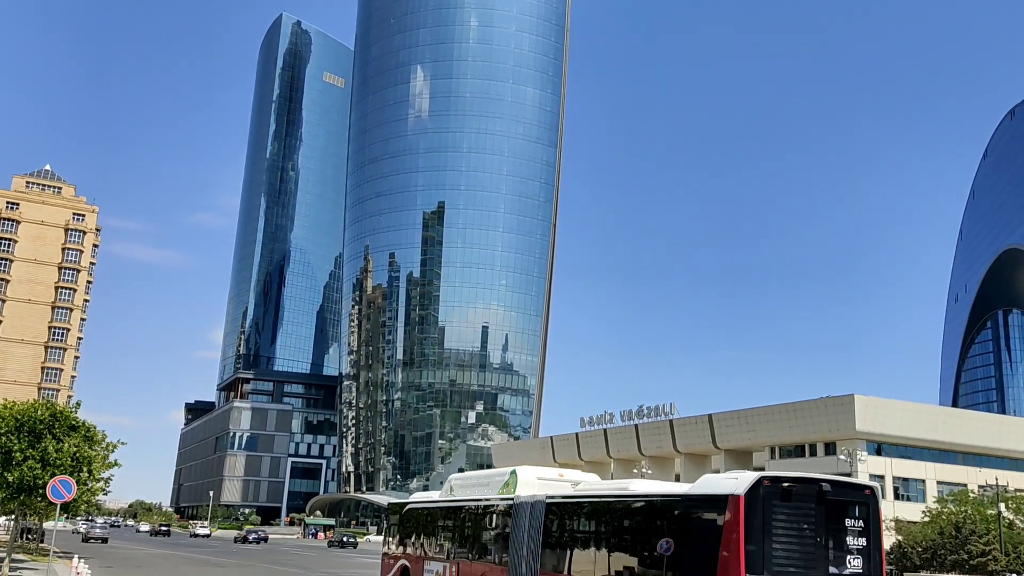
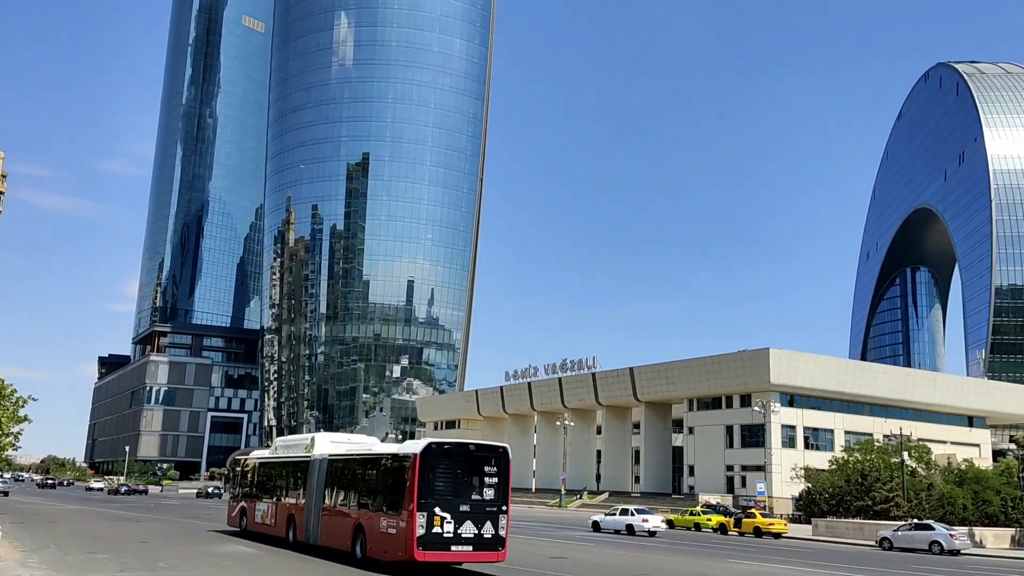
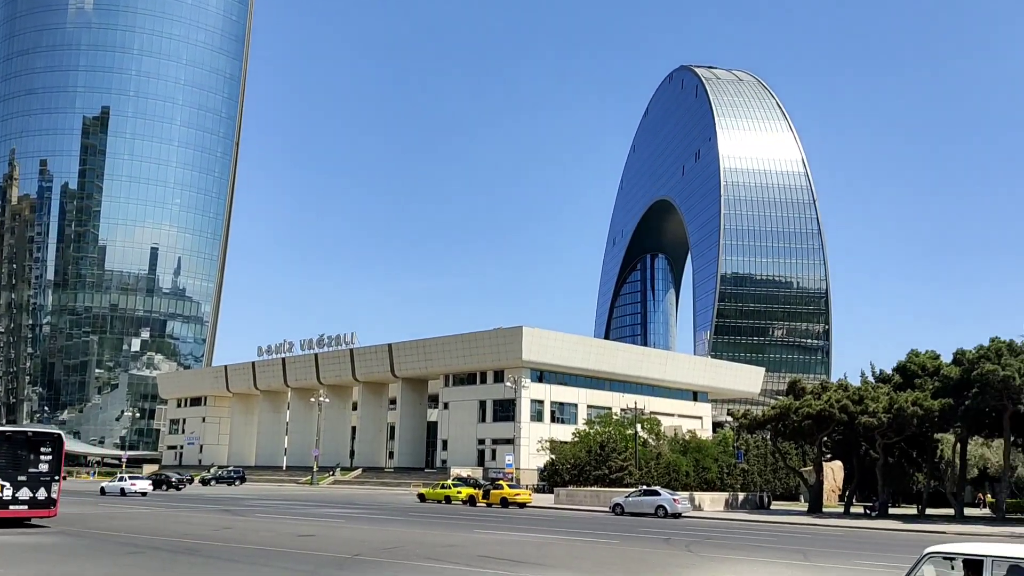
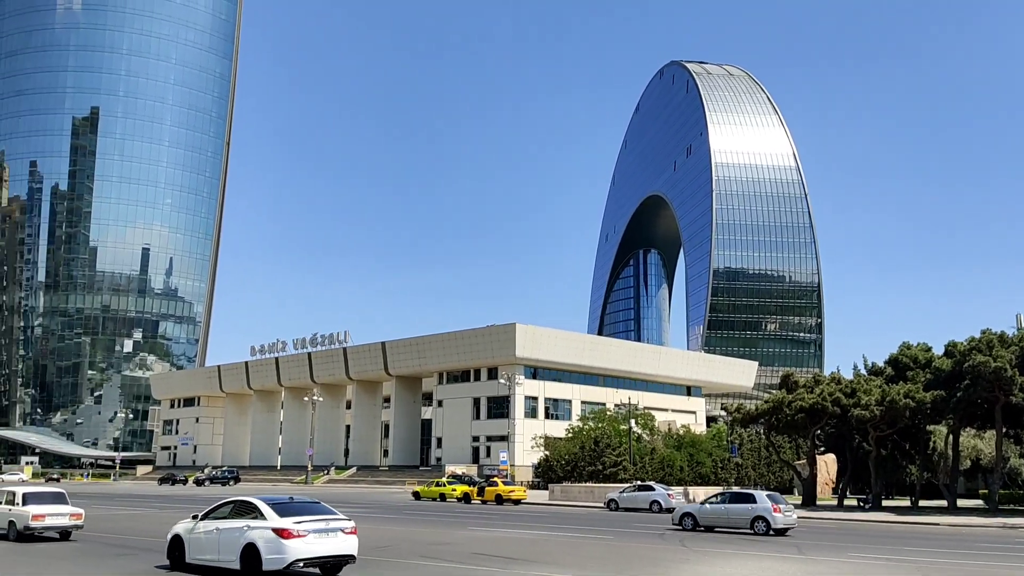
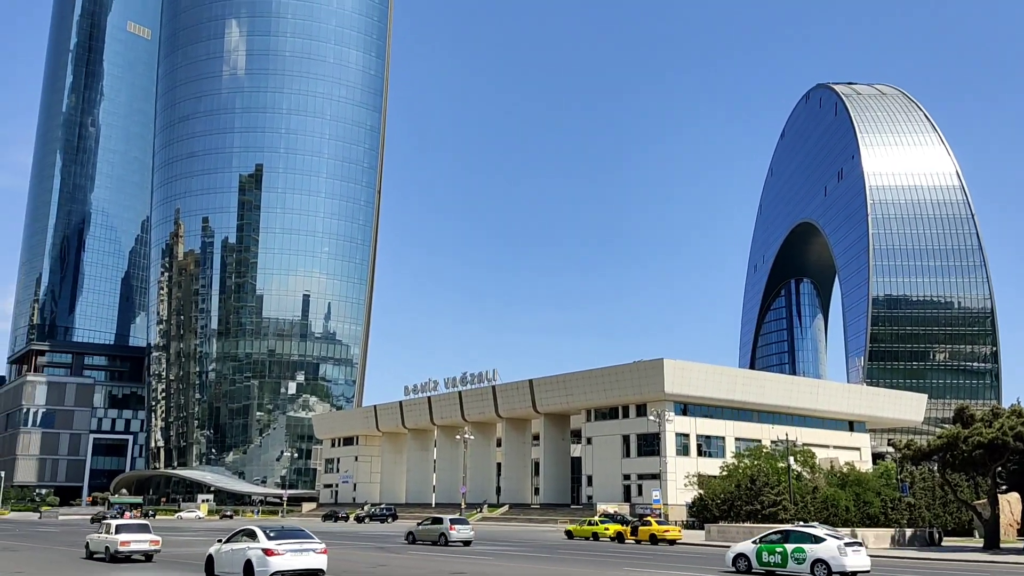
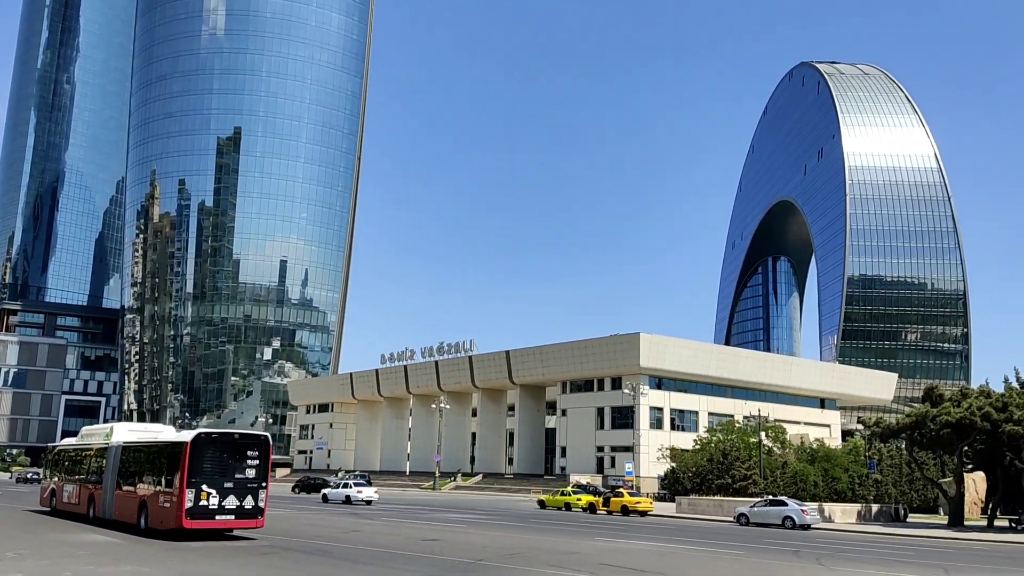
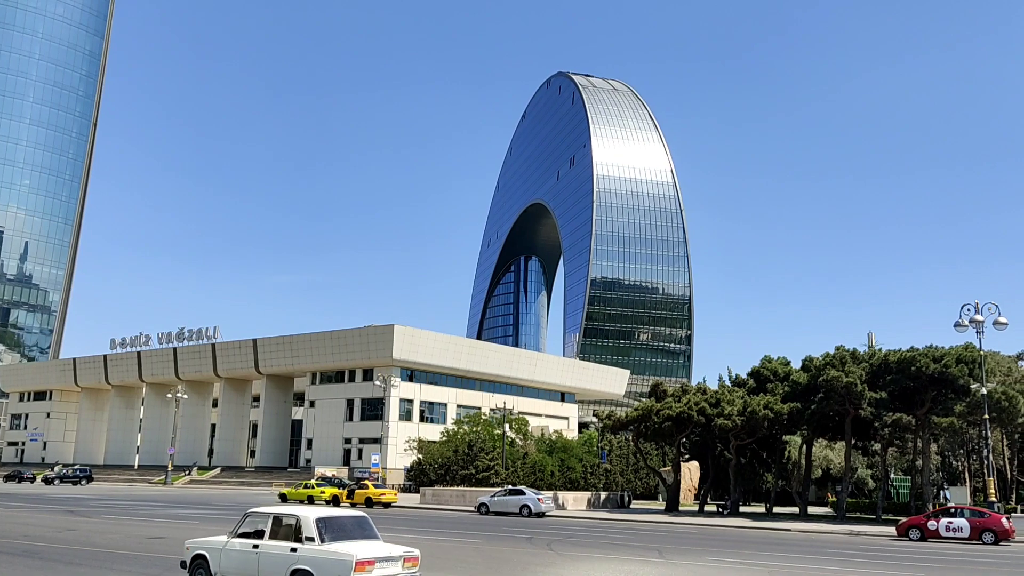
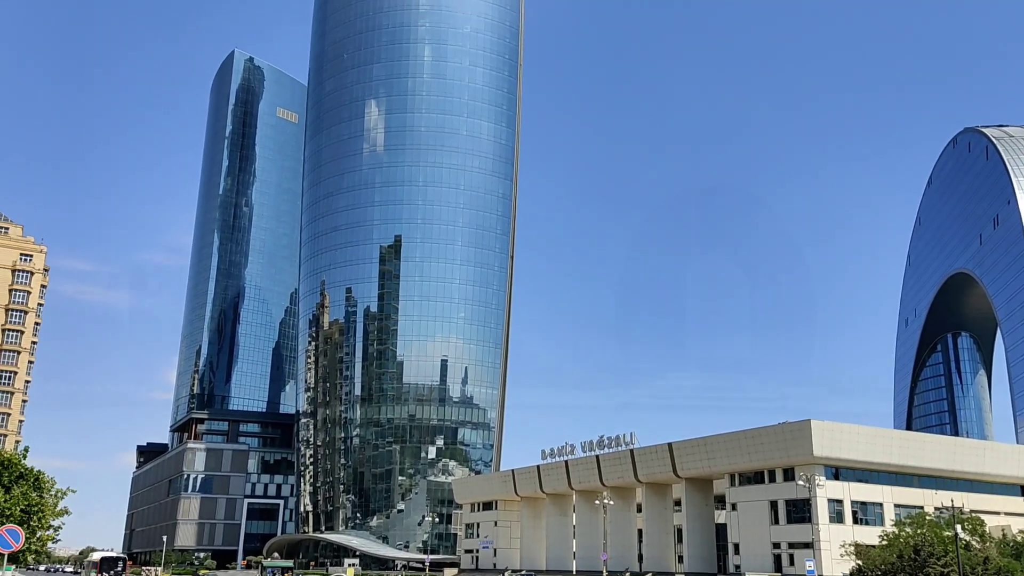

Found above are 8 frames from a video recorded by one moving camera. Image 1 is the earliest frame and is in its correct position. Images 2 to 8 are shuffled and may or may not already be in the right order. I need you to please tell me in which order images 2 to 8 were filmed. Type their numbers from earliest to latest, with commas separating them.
2, 6, 3, 7, 4, 5, 8
